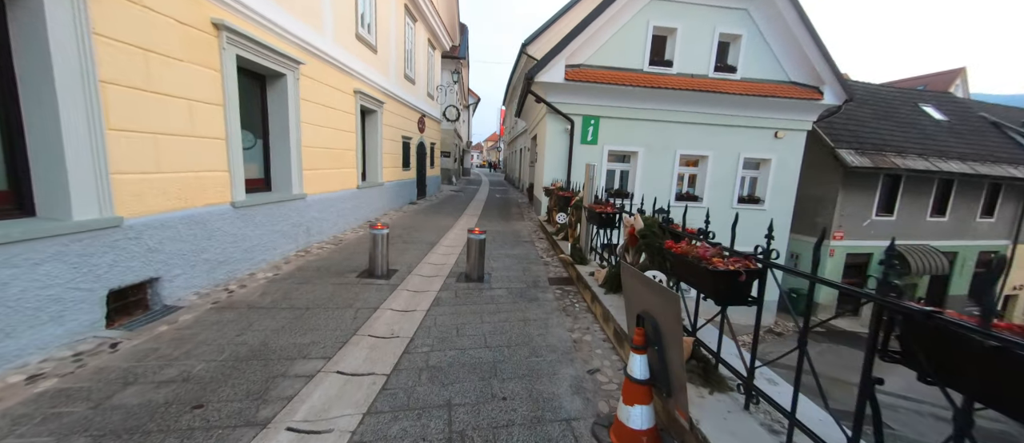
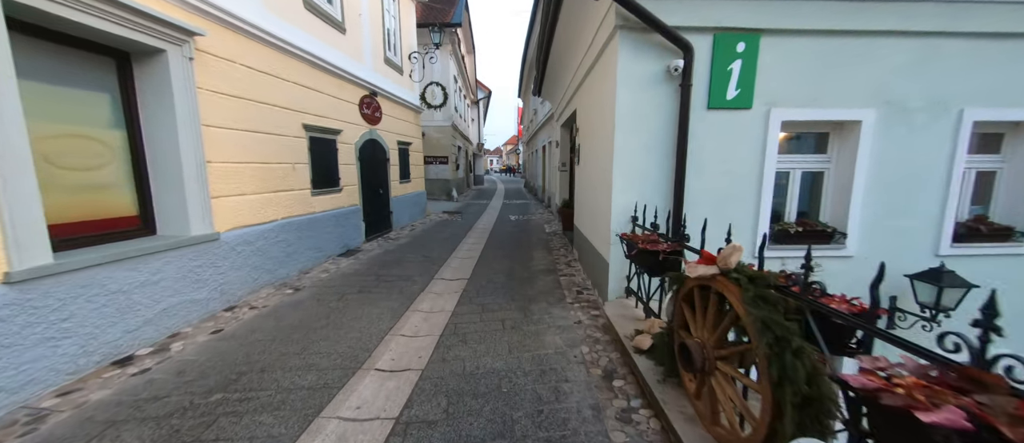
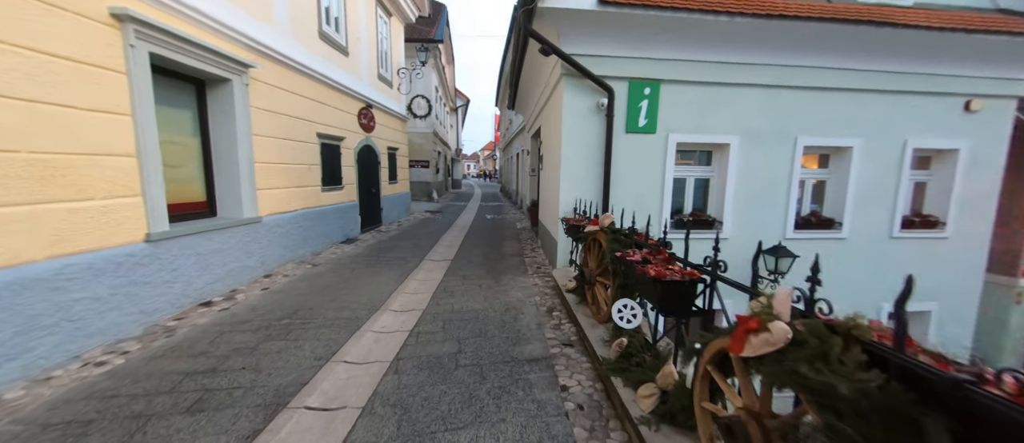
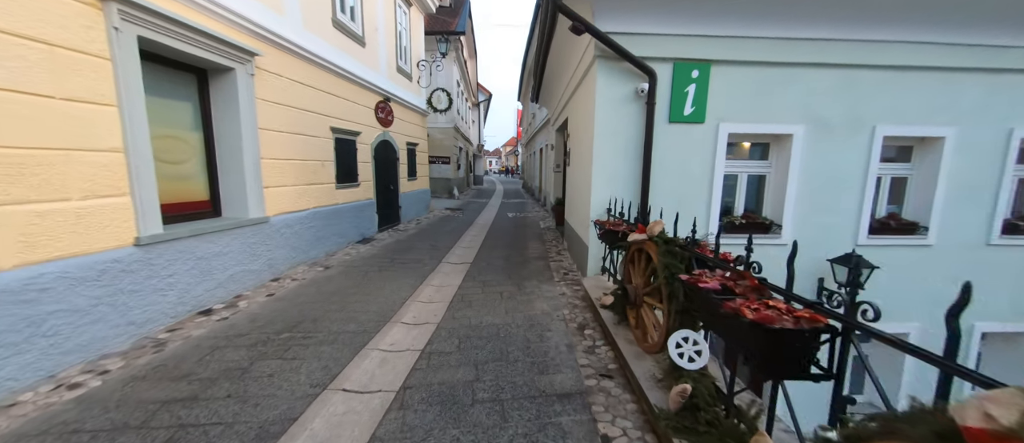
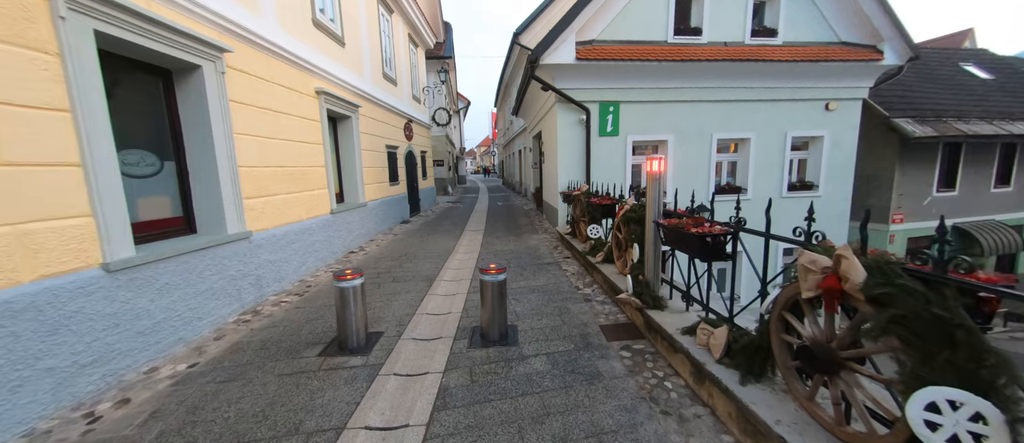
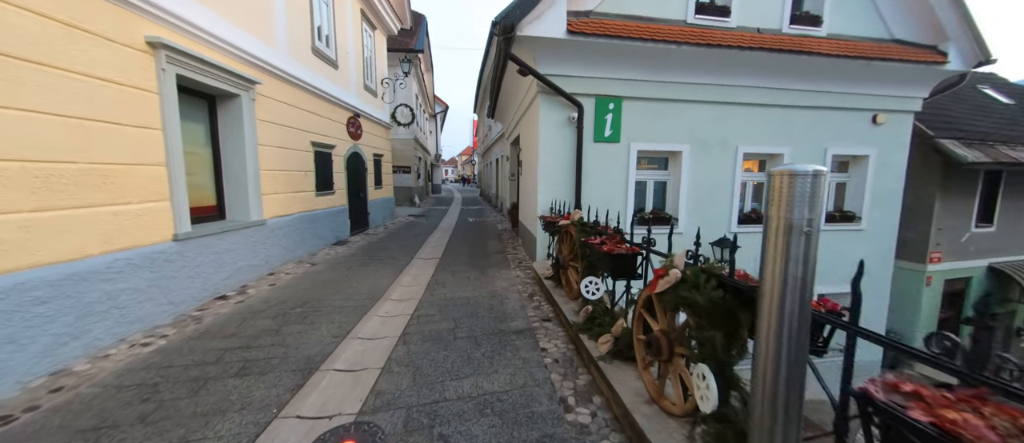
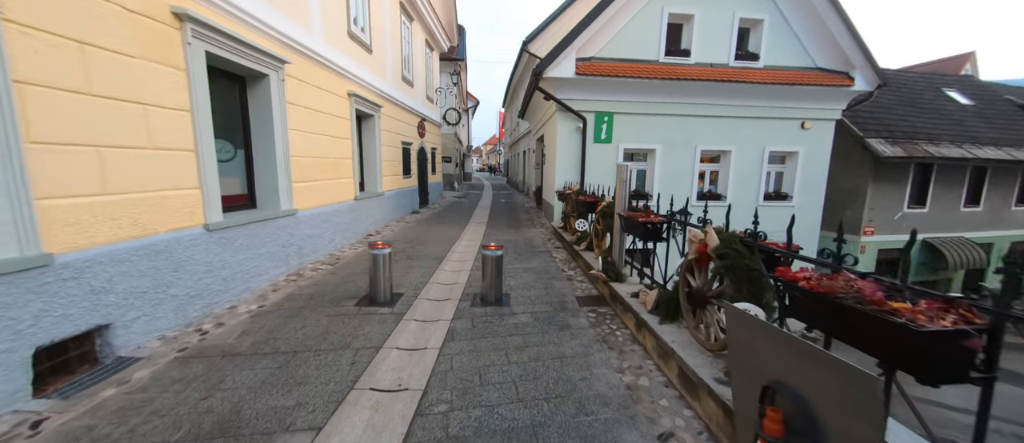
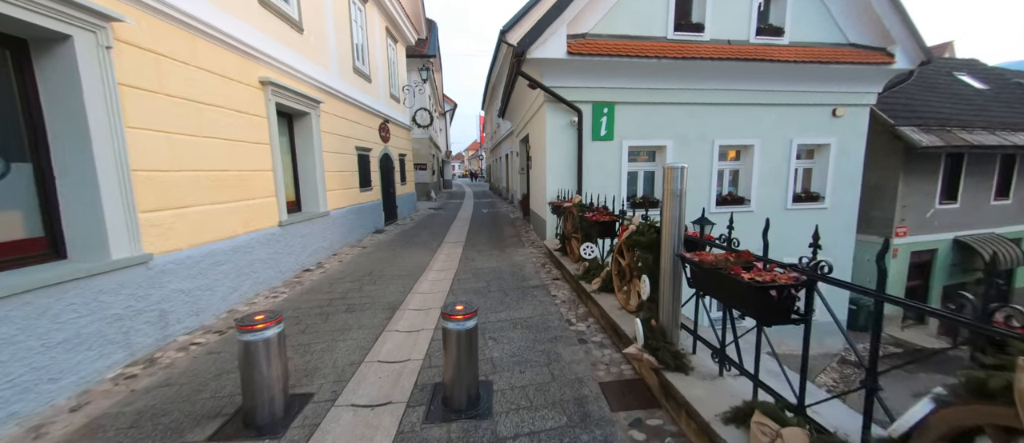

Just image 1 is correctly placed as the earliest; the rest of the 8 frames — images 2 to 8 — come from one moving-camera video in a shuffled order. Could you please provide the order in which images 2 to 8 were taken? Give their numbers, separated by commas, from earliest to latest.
7, 5, 8, 6, 3, 4, 2
